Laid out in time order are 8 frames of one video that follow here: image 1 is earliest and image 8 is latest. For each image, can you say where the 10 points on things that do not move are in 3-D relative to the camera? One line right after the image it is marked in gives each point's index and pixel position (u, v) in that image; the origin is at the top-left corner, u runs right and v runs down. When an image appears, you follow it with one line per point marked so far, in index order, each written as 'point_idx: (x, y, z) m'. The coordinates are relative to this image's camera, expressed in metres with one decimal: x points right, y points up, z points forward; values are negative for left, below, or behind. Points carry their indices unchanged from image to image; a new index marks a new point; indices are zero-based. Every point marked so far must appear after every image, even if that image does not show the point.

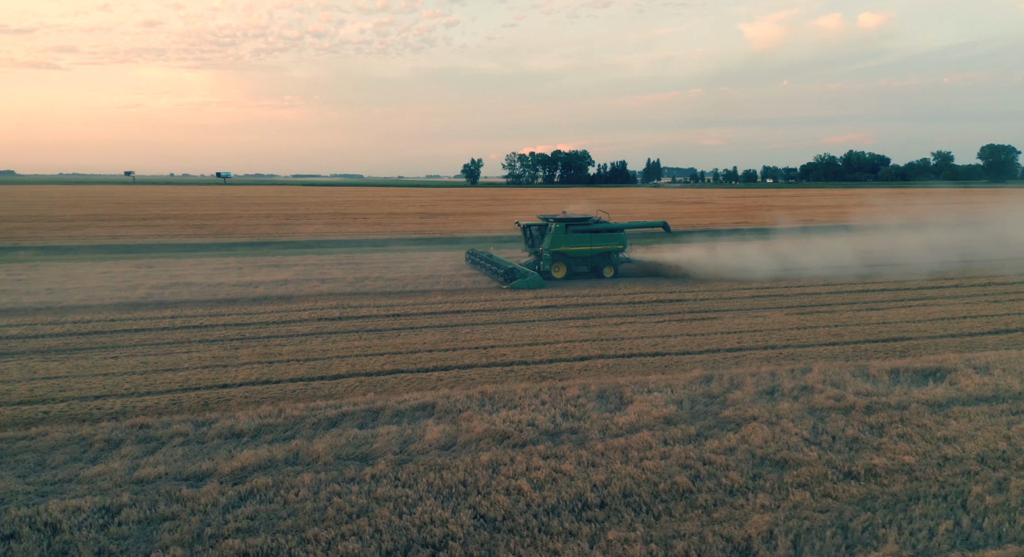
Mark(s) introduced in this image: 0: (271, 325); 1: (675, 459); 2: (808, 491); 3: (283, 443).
0: (-5.8, -1.1, +17.5) m
1: (+1.6, -1.8, +7.3) m
2: (+2.6, -1.9, +6.5) m
3: (-2.6, -1.9, +8.3) m
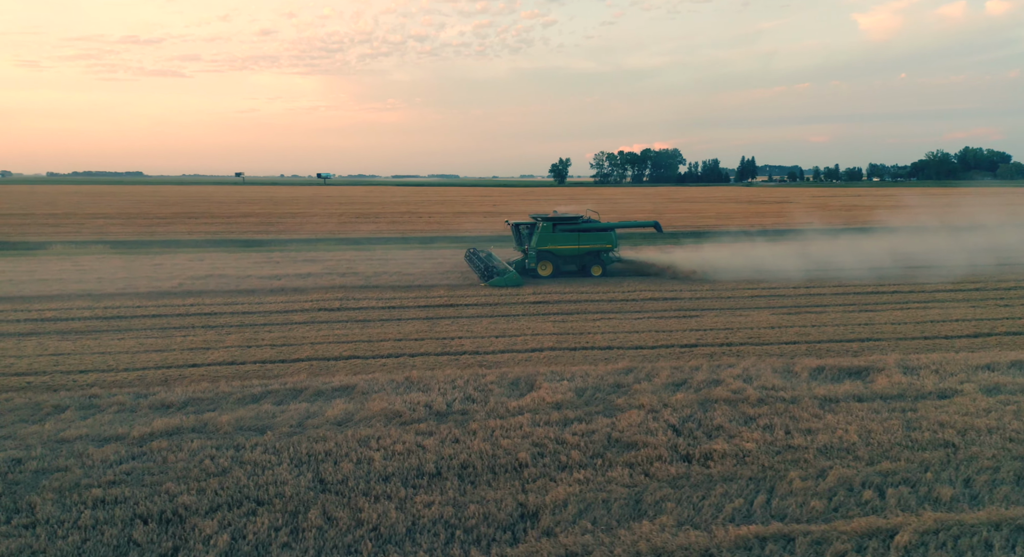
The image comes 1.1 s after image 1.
0: (-6.1, -0.9, +18.6) m
1: (+0.2, -1.7, +7.8) m
2: (+1.1, -1.8, +6.8) m
3: (-3.9, -1.7, +9.1) m
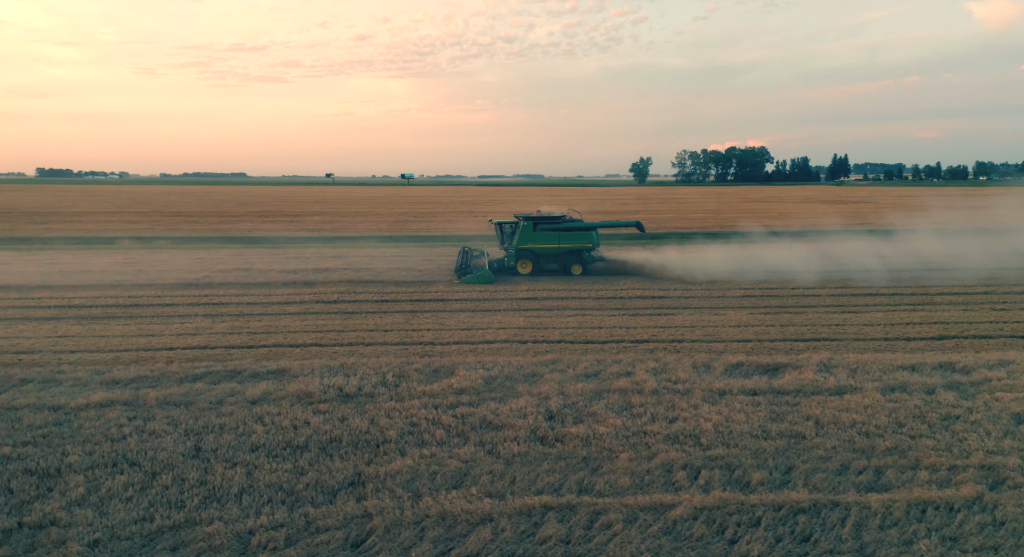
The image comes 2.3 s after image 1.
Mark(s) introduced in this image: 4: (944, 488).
0: (-6.5, -0.7, +19.7) m
1: (-1.2, -1.6, +8.3) m
2: (-0.4, -1.7, +7.3) m
3: (-5.1, -1.5, +10.0) m
4: (+3.6, -1.8, +6.1) m
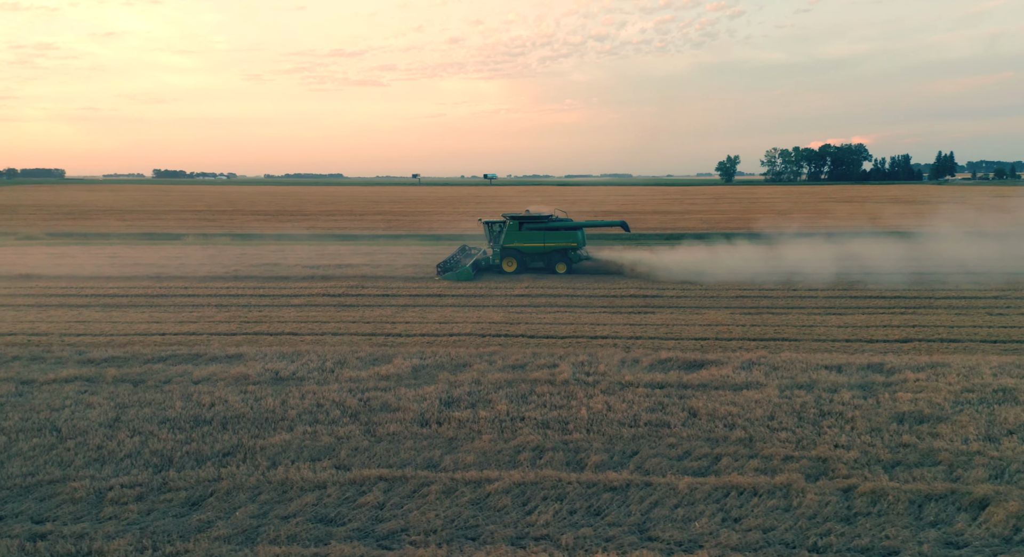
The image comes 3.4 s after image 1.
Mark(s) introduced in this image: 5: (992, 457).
0: (-6.6, -0.5, +20.8) m
1: (-2.4, -1.5, +9.0) m
2: (-1.7, -1.6, +7.9) m
3: (-6.1, -1.4, +11.0) m
4: (+2.2, -1.7, +6.3) m
5: (+4.4, -1.6, +6.6) m
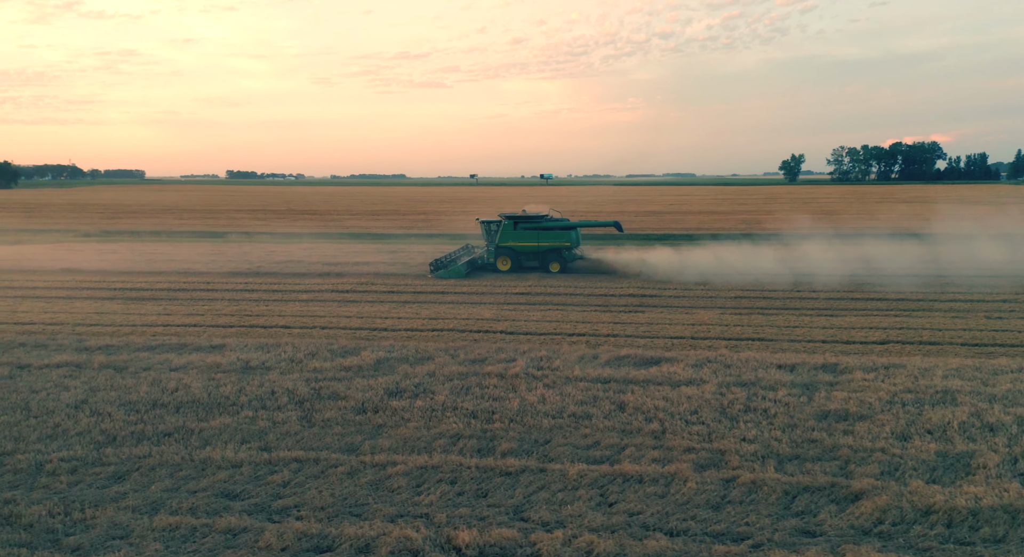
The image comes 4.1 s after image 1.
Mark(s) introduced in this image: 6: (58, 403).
0: (-6.5, -0.4, +21.5) m
1: (-3.1, -1.4, +9.5) m
2: (-2.4, -1.5, +8.3) m
3: (-6.7, -1.3, +11.7) m
4: (+1.3, -1.7, +6.5) m
5: (+3.5, -1.6, +6.7) m
6: (-5.5, -1.5, +8.8) m
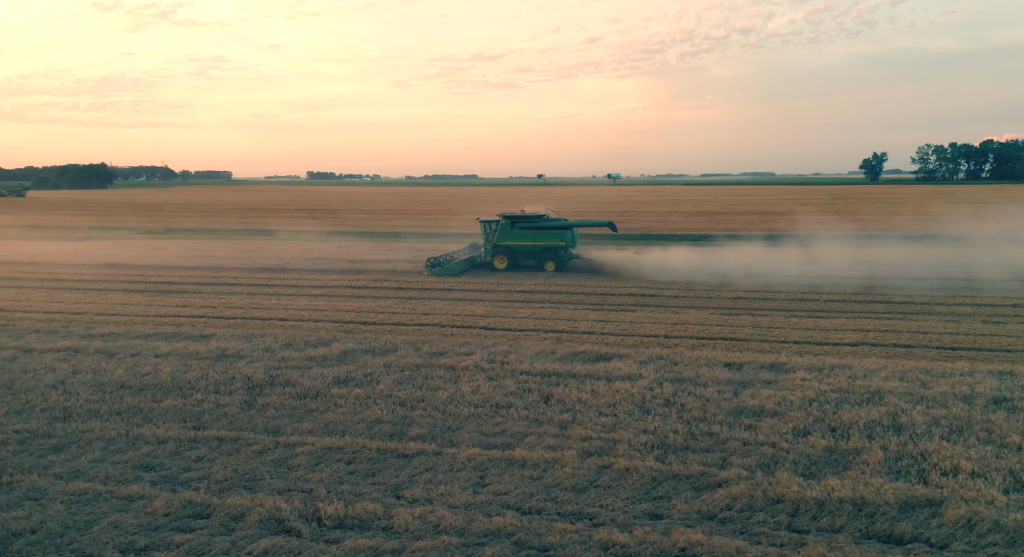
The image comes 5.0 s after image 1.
0: (-6.3, -0.3, +22.4) m
1: (-3.8, -1.3, +10.1) m
2: (-3.3, -1.4, +8.9) m
3: (-7.2, -1.1, +12.7) m
4: (+0.3, -1.7, +6.9) m
5: (+2.5, -1.6, +6.8) m
6: (-6.3, -1.4, +9.6) m
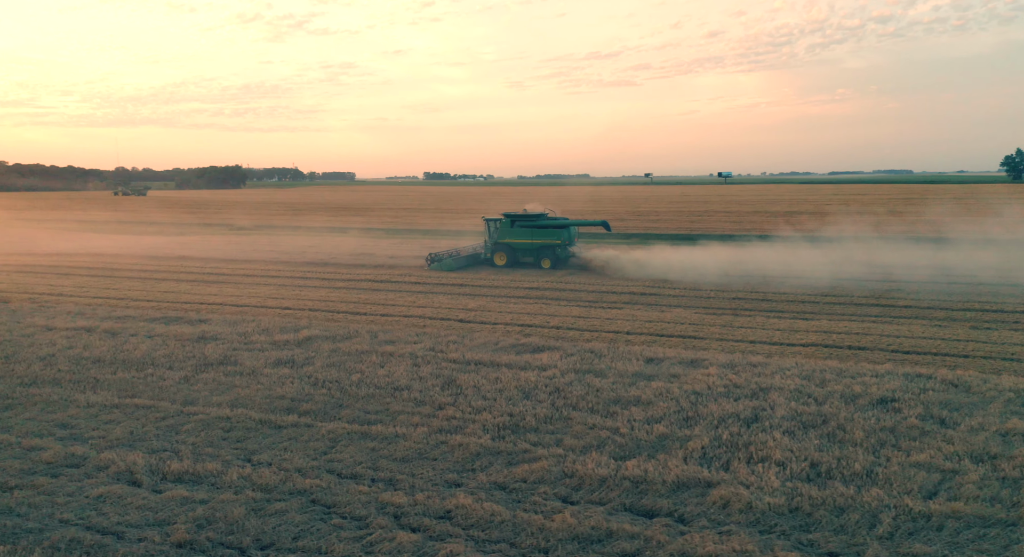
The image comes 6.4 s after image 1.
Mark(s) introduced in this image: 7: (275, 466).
0: (-5.9, -0.1, +23.7) m
1: (-4.9, -1.2, +11.3) m
2: (-4.5, -1.3, +10.0) m
3: (-7.9, -0.9, +14.2) m
4: (-1.2, -1.6, +7.6) m
5: (+1.1, -1.6, +7.3) m
6: (-7.4, -1.2, +11.1) m
7: (-2.1, -1.7, +6.6) m
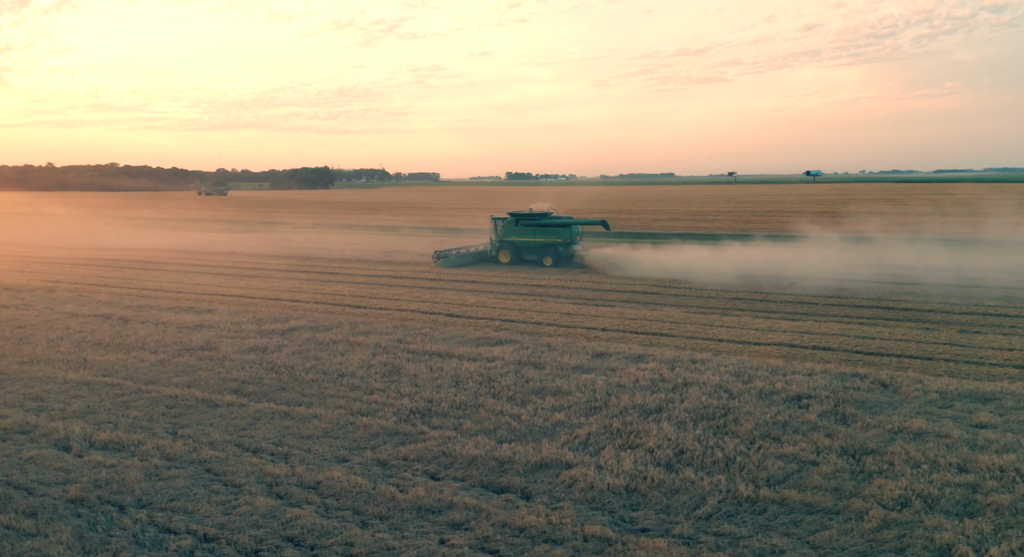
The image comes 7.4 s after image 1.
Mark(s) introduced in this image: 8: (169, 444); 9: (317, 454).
0: (-5.3, +0.1, +24.7) m
1: (-5.5, -1.0, +12.2) m
2: (-5.2, -1.2, +11.0) m
3: (-8.3, -0.7, +15.4) m
4: (-2.1, -1.5, +8.2) m
5: (+0.1, -1.5, +7.7) m
6: (-8.0, -1.0, +12.3) m
7: (-3.2, -1.6, +7.3) m
8: (-3.3, -1.6, +7.1) m
9: (-1.8, -1.7, +6.9) m
